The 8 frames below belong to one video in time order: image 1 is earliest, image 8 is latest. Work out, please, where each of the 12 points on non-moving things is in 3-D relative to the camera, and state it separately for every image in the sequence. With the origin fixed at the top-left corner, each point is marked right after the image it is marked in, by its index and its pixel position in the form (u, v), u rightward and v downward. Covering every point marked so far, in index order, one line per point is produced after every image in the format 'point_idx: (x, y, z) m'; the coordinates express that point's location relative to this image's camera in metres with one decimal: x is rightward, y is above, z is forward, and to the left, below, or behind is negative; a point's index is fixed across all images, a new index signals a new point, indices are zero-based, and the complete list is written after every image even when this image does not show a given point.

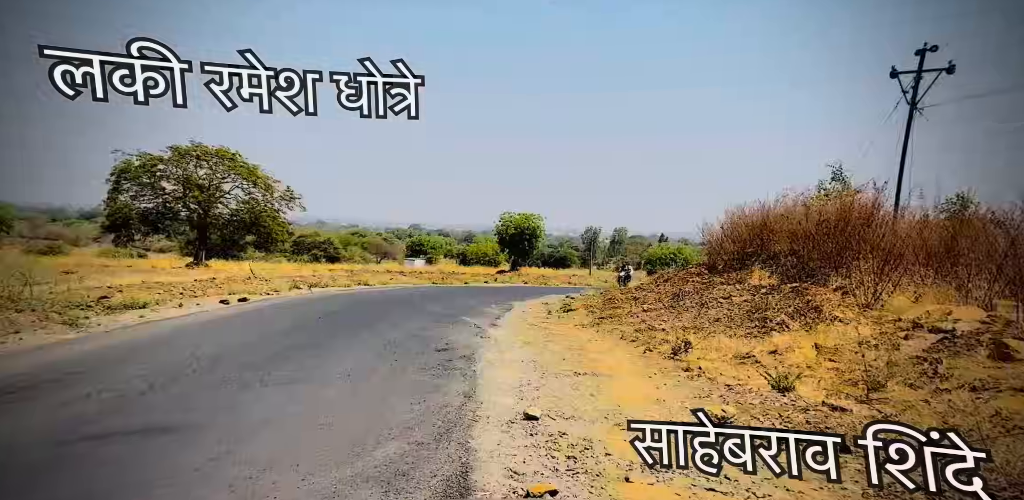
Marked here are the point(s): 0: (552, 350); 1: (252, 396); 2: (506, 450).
0: (+0.7, -1.4, +13.2) m
1: (-2.8, -1.5, +9.8) m
2: (-0.1, -2.1, +9.5) m
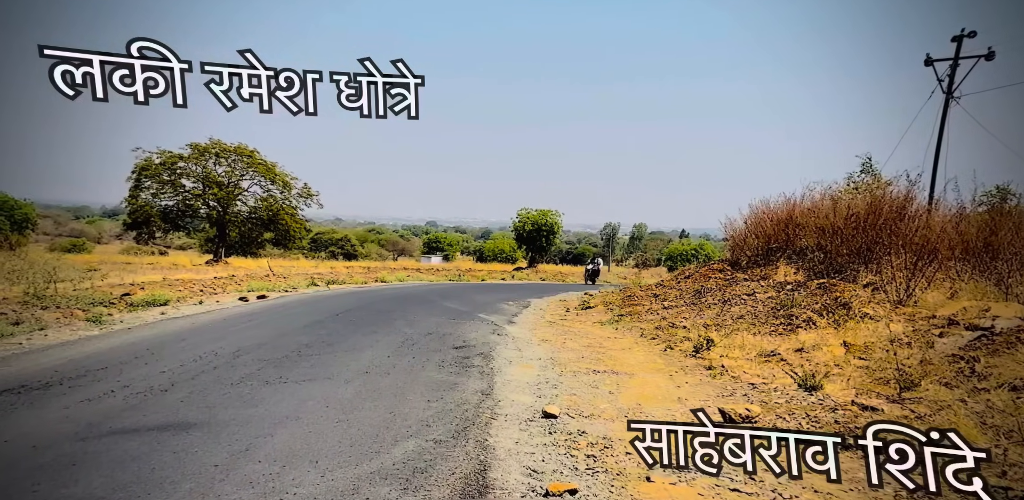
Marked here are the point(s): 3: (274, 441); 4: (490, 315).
0: (+1.0, -1.4, +13.1) m
1: (-2.6, -1.5, +9.8) m
2: (+0.1, -2.1, +9.4) m
3: (-2.3, -1.8, +8.8) m
4: (-0.2, -1.0, +14.6) m
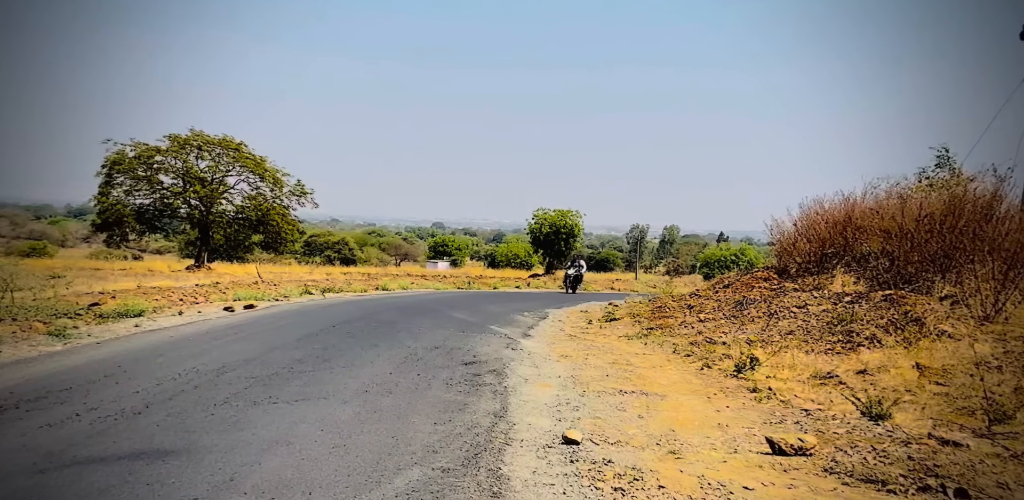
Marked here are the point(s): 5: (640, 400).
0: (+1.2, -1.5, +12.0) m
1: (-2.4, -1.5, +8.7) m
2: (+0.3, -2.1, +8.3) m
3: (-2.1, -1.9, +7.7) m
4: (0.0, -1.1, +13.5) m
5: (+1.6, -1.8, +10.8) m
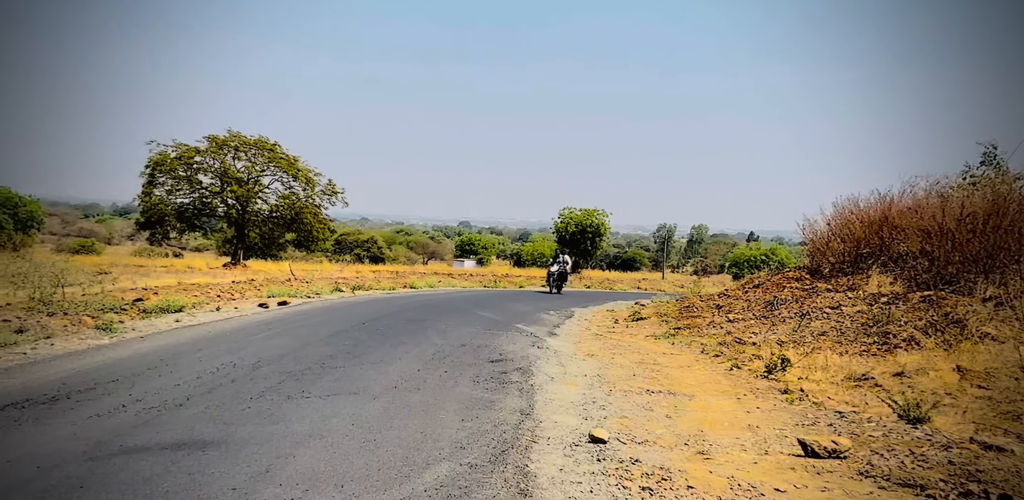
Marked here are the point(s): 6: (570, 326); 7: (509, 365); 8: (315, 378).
0: (+1.5, -1.5, +12.1) m
1: (-2.1, -1.5, +8.8) m
2: (+0.6, -2.1, +8.4) m
3: (-1.9, -1.8, +7.8) m
4: (+0.3, -1.1, +13.6) m
5: (+1.9, -1.8, +10.9) m
6: (+0.9, -1.2, +14.2) m
7: (0.0, -1.4, +11.0) m
8: (-2.1, -1.4, +9.6) m
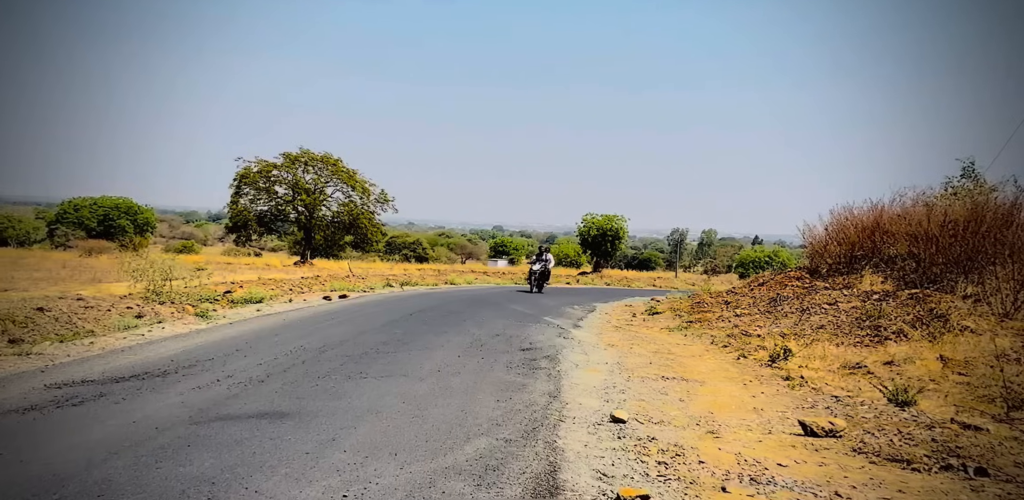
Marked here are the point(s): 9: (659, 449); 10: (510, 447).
0: (+1.9, -1.5, +13.4) m
1: (-1.8, -1.5, +10.1) m
2: (+0.9, -2.2, +9.7) m
3: (-1.6, -1.8, +9.1) m
4: (+0.7, -1.1, +14.9) m
5: (+2.3, -1.8, +12.1) m
6: (+1.4, -1.2, +15.4) m
7: (+0.4, -1.4, +12.2) m
8: (-1.7, -1.4, +11.0) m
9: (+1.6, -2.2, +10.0) m
10: (0.0, -2.1, +9.5) m
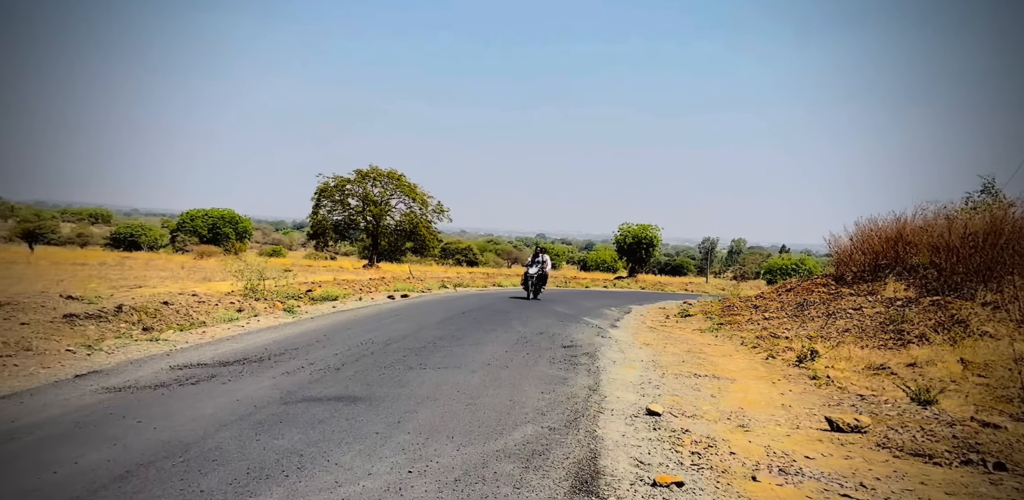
0: (+2.5, -1.6, +14.4) m
1: (-1.2, -1.6, +11.3) m
2: (+1.4, -2.2, +10.7) m
3: (-1.0, -1.9, +10.3) m
4: (+1.4, -1.2, +16.0) m
5: (+2.9, -1.9, +13.1) m
6: (+2.1, -1.3, +16.5) m
7: (+1.0, -1.5, +13.3) m
8: (-1.2, -1.4, +12.1) m
9: (+2.1, -2.3, +11.0) m
10: (+0.5, -2.1, +10.6) m
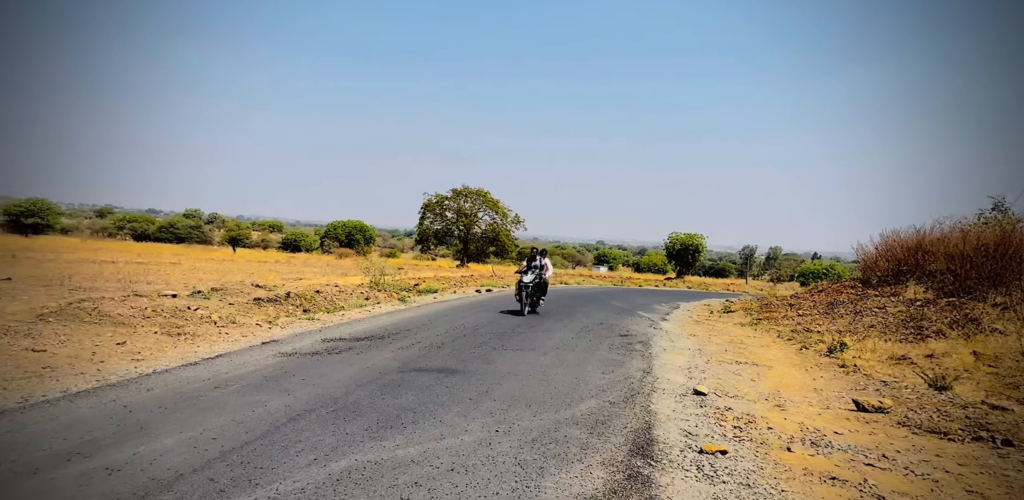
0: (+3.7, -1.7, +16.6) m
1: (-0.3, -1.6, +13.7) m
2: (+2.4, -2.3, +12.9) m
3: (-0.1, -1.9, +12.7) m
4: (+2.7, -1.3, +18.2) m
5: (+4.0, -2.0, +15.3) m
6: (+3.4, -1.4, +18.7) m
7: (+2.1, -1.6, +15.6) m
8: (-0.1, -1.5, +14.5) m
9: (+3.1, -2.3, +13.2) m
10: (+1.4, -2.2, +12.8) m
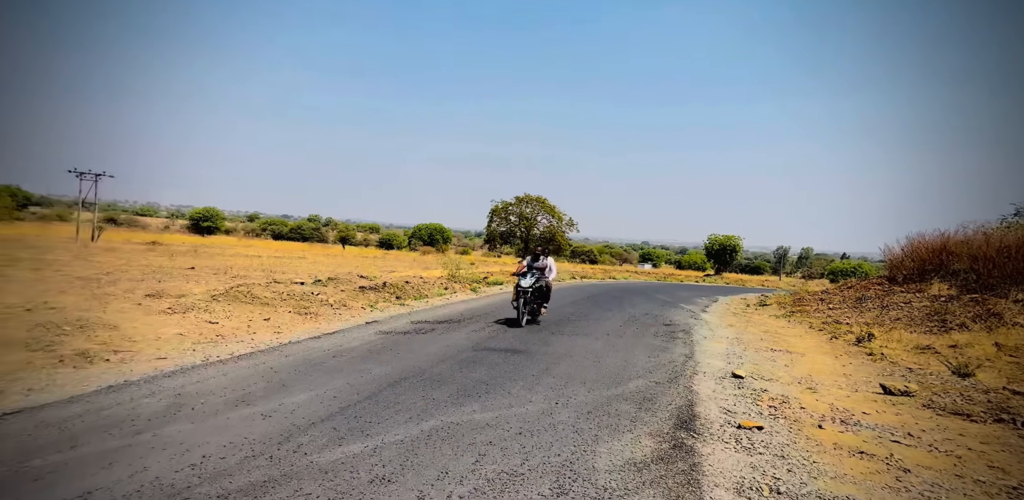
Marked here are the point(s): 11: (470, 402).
0: (+4.8, -1.7, +18.2) m
1: (+0.7, -1.6, +15.5) m
2: (+3.3, -2.2, +14.6) m
3: (+0.8, -1.9, +14.4) m
4: (+3.8, -1.4, +19.8) m
5: (+5.0, -1.9, +16.8) m
6: (+4.6, -1.4, +20.3) m
7: (+3.1, -1.5, +17.2) m
8: (+0.9, -1.5, +16.3) m
9: (+4.0, -2.2, +14.8) m
10: (+2.4, -2.1, +14.5) m
11: (-0.6, -2.1, +12.5) m
